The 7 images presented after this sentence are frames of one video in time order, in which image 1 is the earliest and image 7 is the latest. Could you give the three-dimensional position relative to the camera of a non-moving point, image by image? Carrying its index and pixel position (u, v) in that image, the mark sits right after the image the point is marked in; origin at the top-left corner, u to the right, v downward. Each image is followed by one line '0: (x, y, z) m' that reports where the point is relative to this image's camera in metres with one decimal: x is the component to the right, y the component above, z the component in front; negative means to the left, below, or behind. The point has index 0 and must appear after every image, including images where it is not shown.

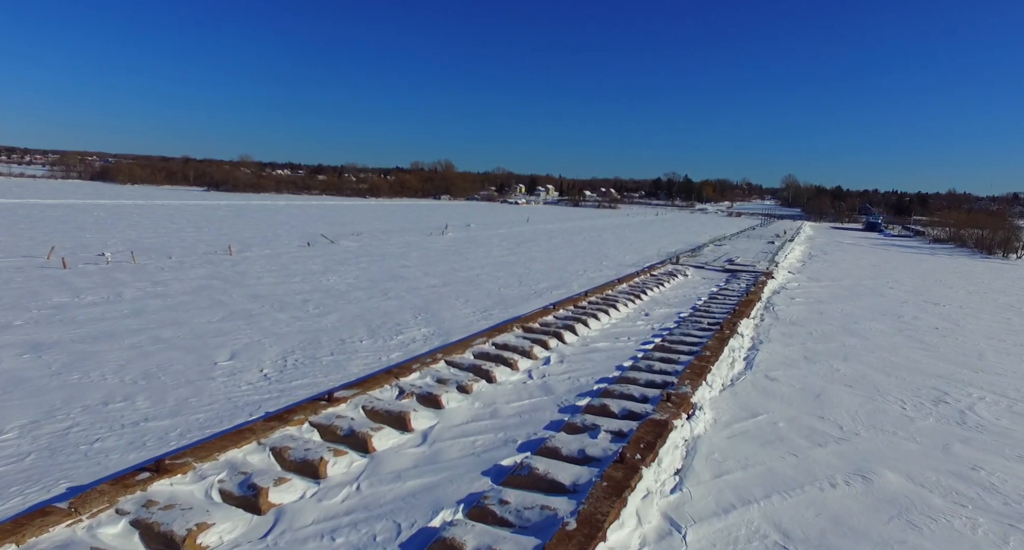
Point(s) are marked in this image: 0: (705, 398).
0: (+1.9, -1.2, +5.4) m
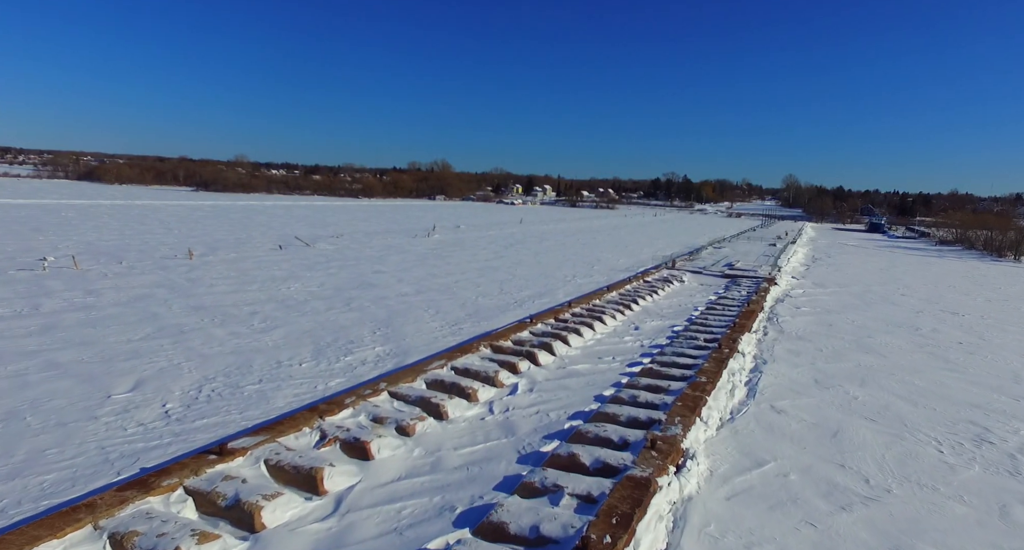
0: (+1.5, -1.3, +4.5) m
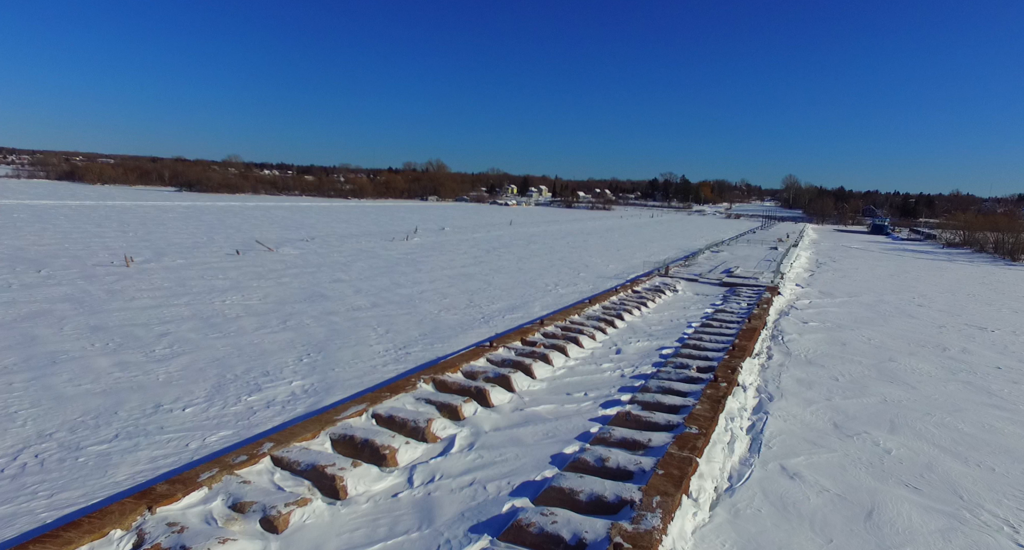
0: (+1.0, -1.5, +3.2) m
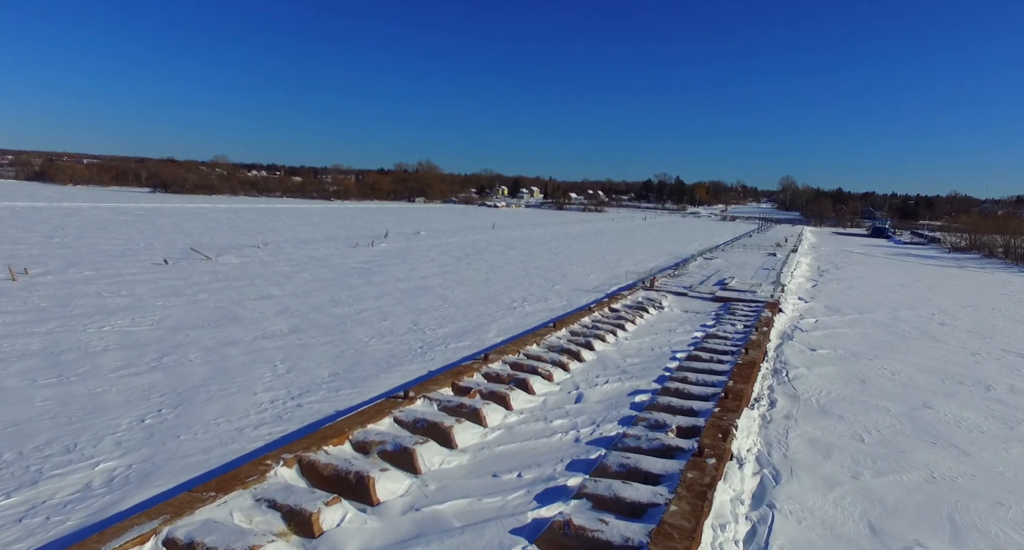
0: (+0.3, -1.7, +1.6) m
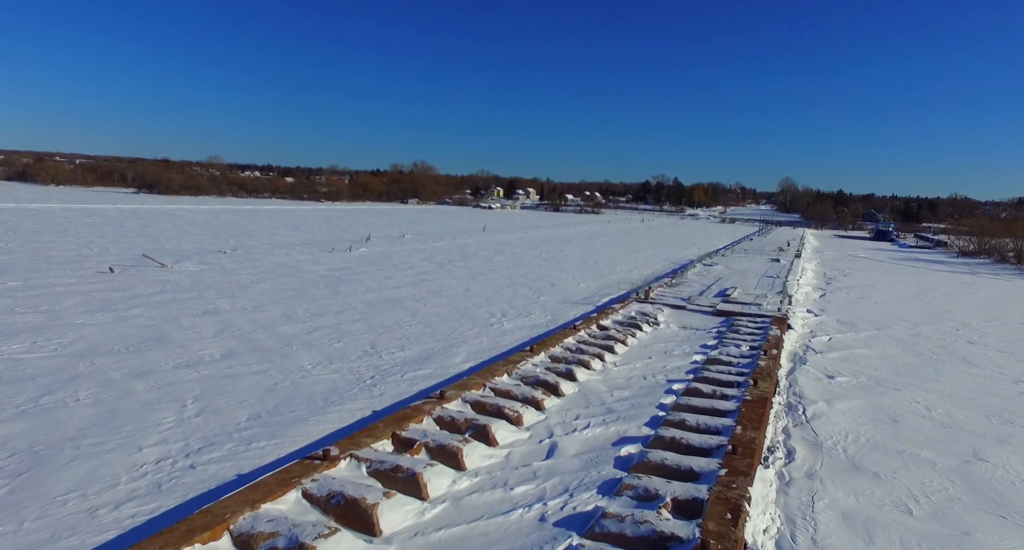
0: (0.0, -1.9, +0.6) m
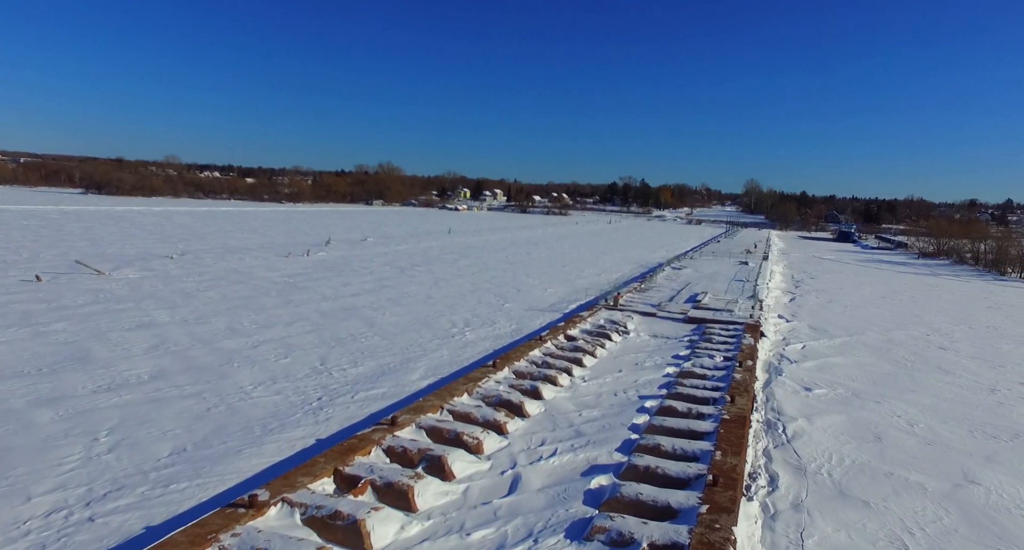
0: (-0.1, -2.0, +0.1) m
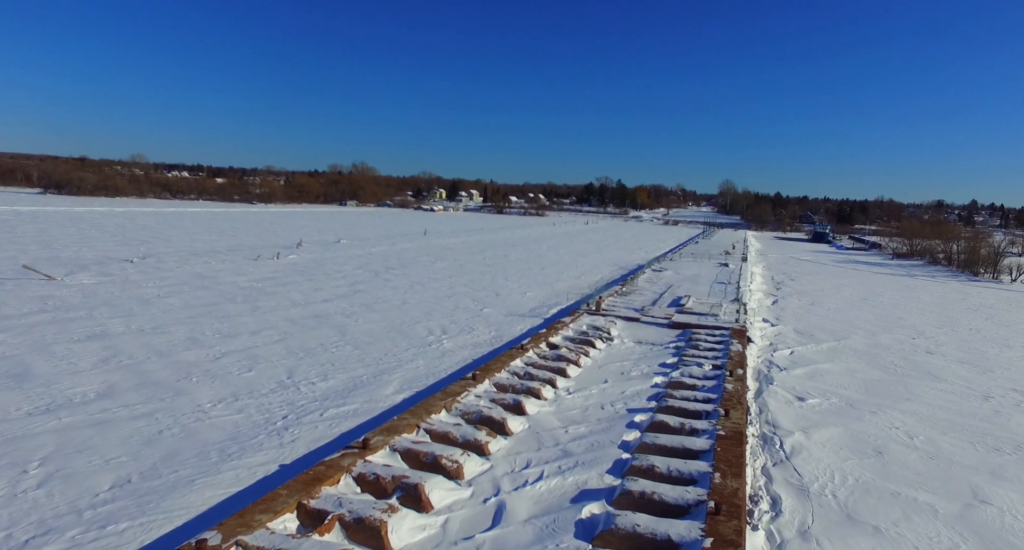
0: (0.0, -2.0, -0.3) m
